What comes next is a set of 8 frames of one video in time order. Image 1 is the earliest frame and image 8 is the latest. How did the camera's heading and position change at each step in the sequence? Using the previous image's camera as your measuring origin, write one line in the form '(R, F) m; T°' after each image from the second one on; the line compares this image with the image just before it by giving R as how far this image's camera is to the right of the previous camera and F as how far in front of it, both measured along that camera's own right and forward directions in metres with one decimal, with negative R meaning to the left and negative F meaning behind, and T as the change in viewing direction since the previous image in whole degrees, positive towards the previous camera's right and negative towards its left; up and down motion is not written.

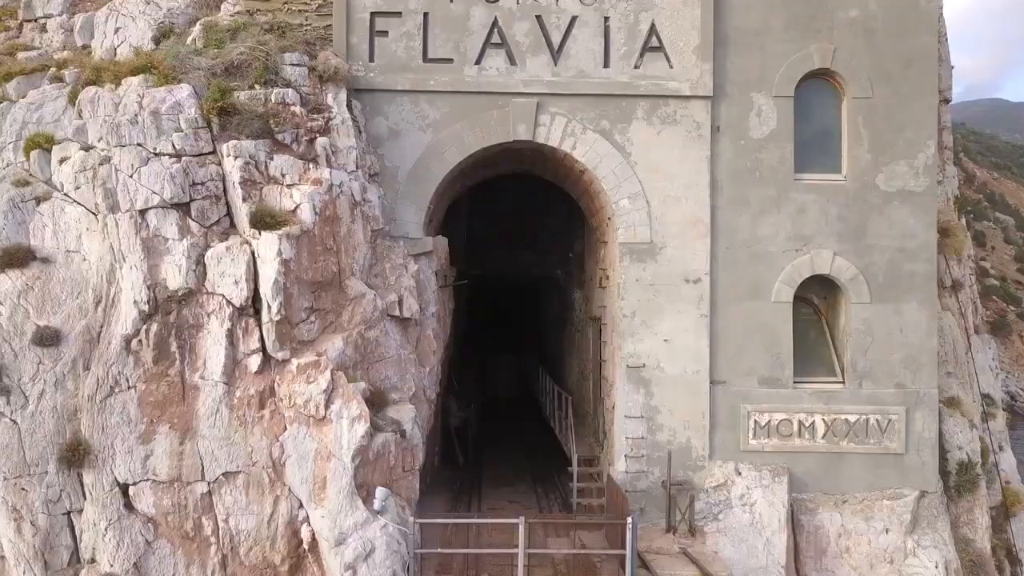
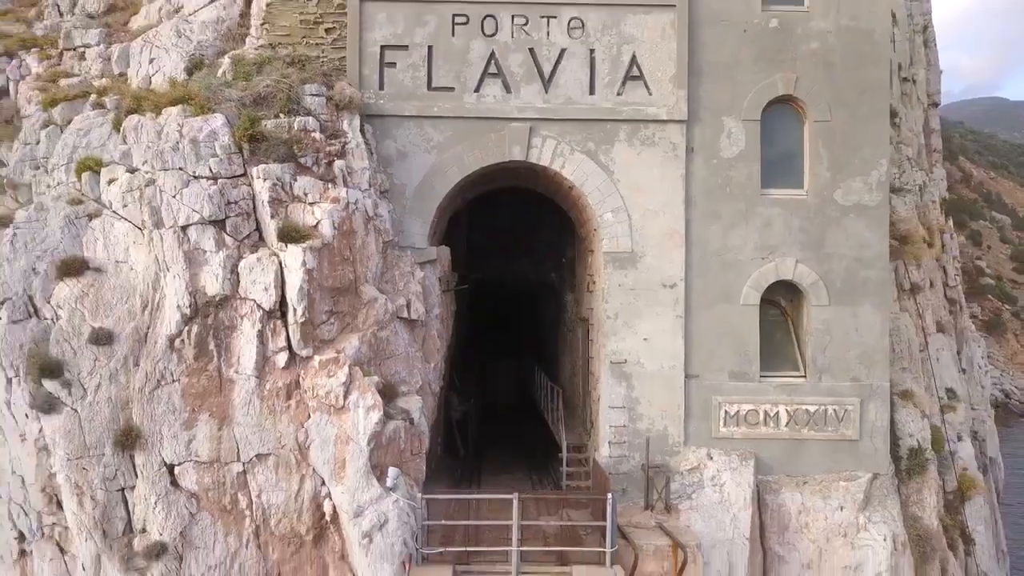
(0.0, -0.8) m; 0°
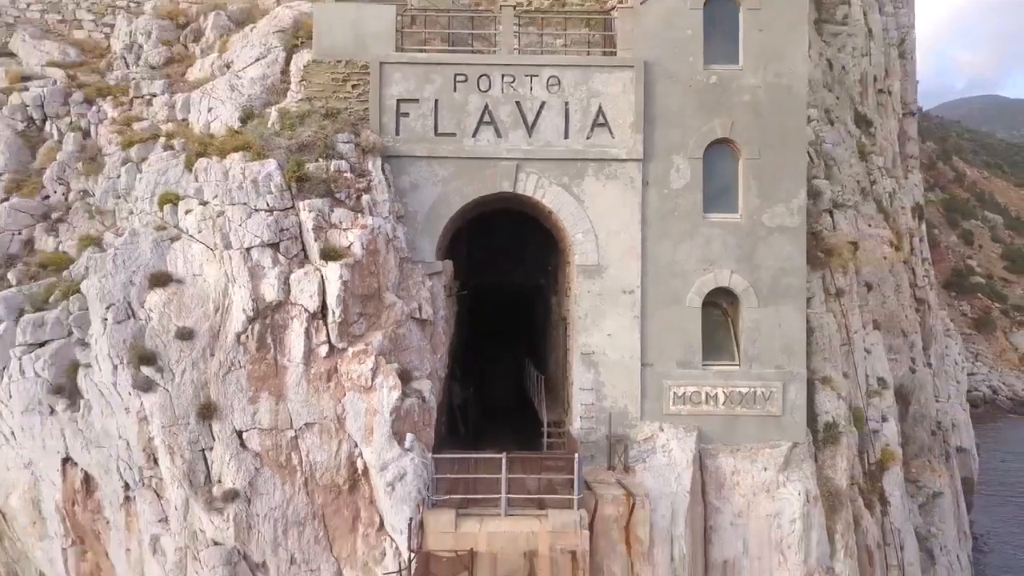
(+0.1, -1.8) m; 0°
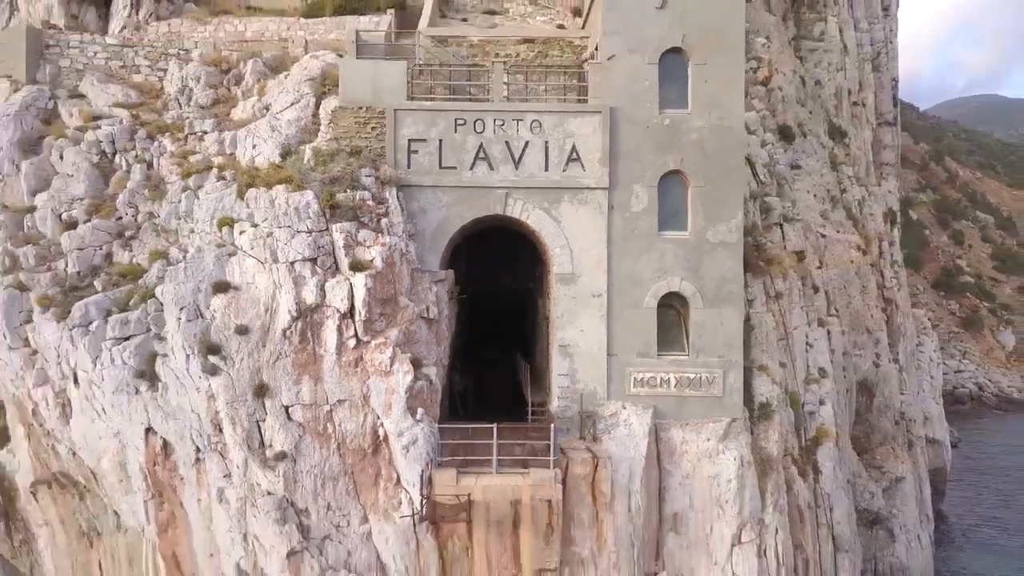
(+0.1, -2.0) m; 0°
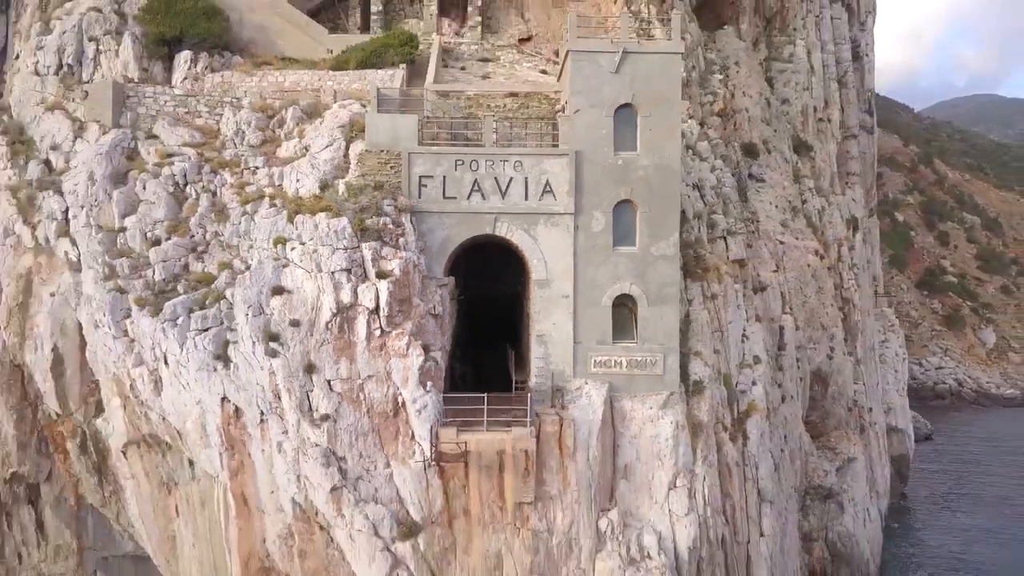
(+0.2, -3.2) m; 0°
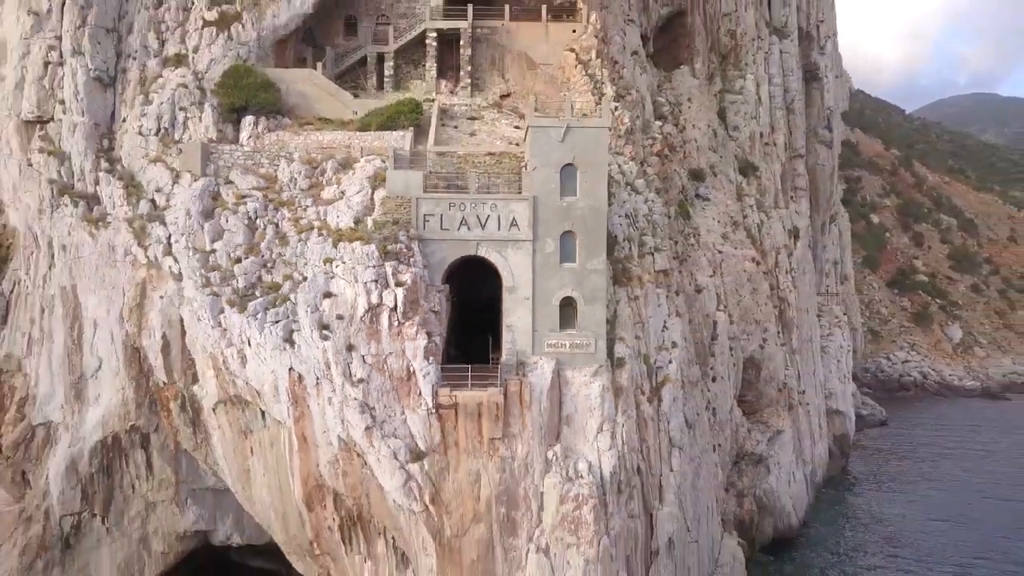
(+0.6, -6.1) m; 0°
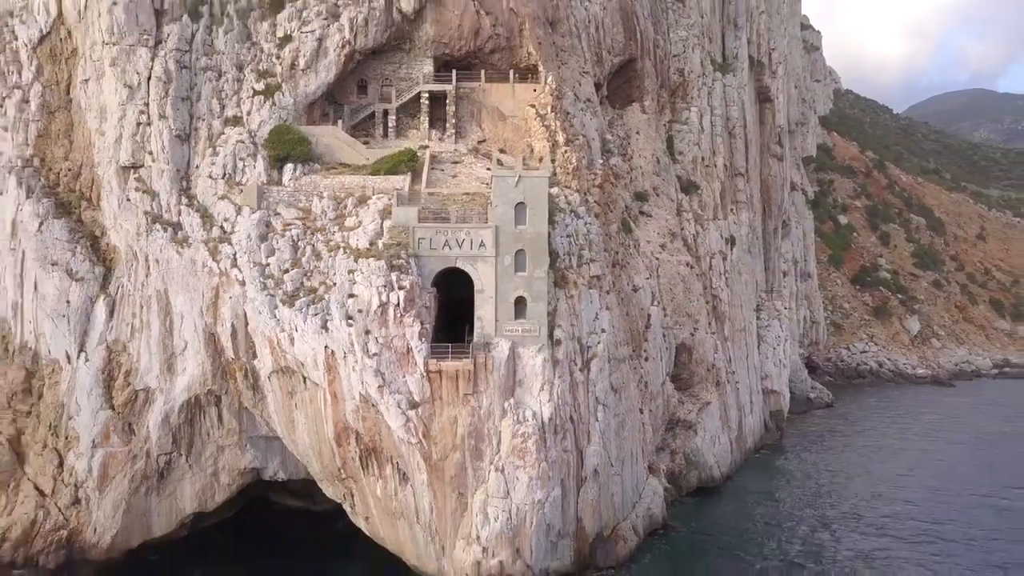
(+1.1, -8.4) m; 0°
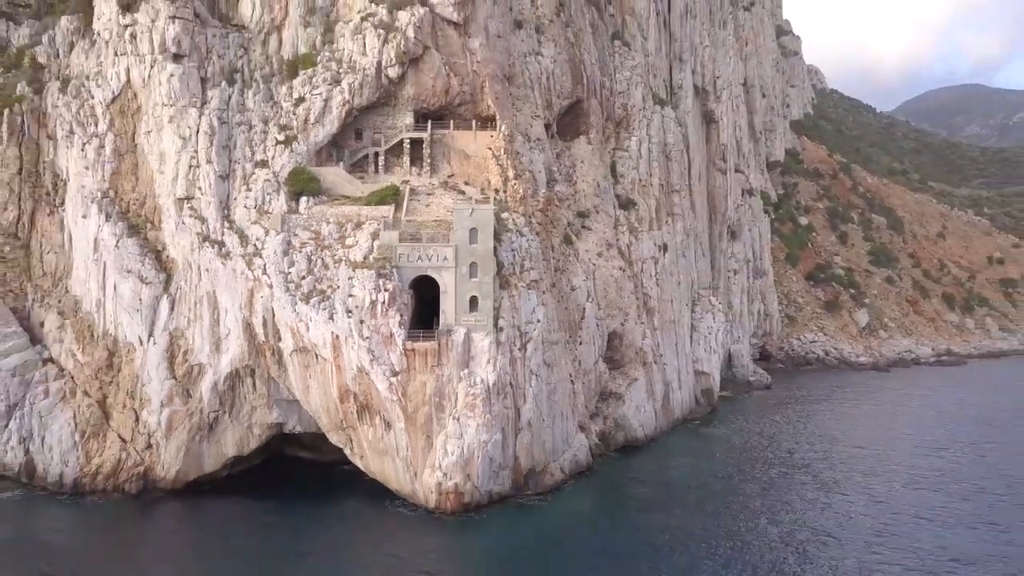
(+2.2, -10.9) m; 0°
